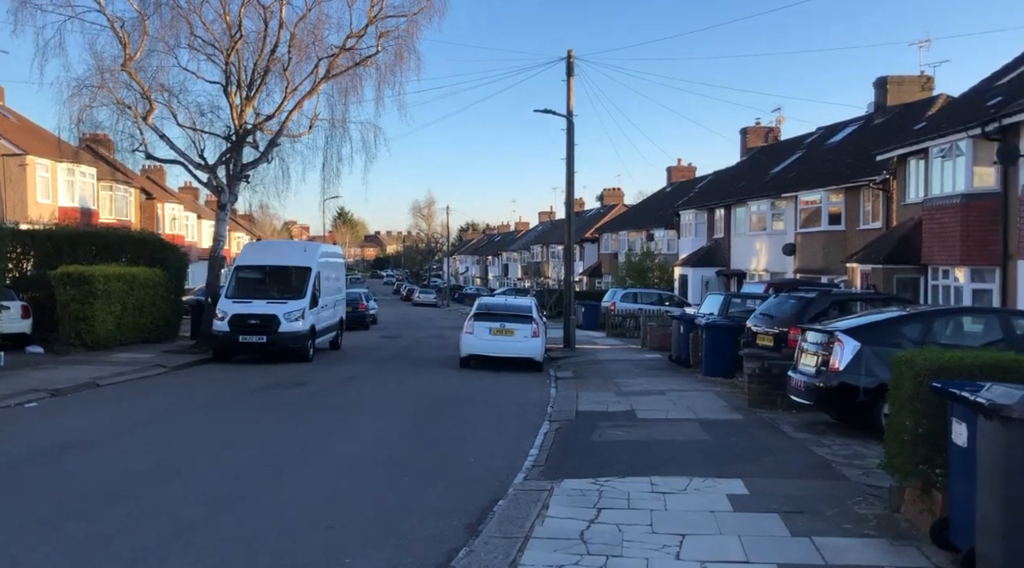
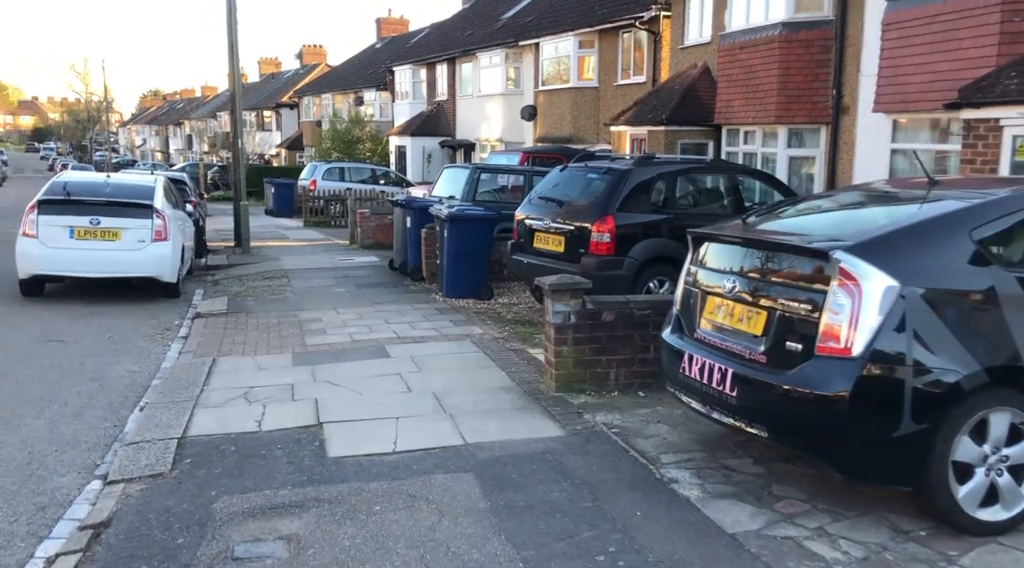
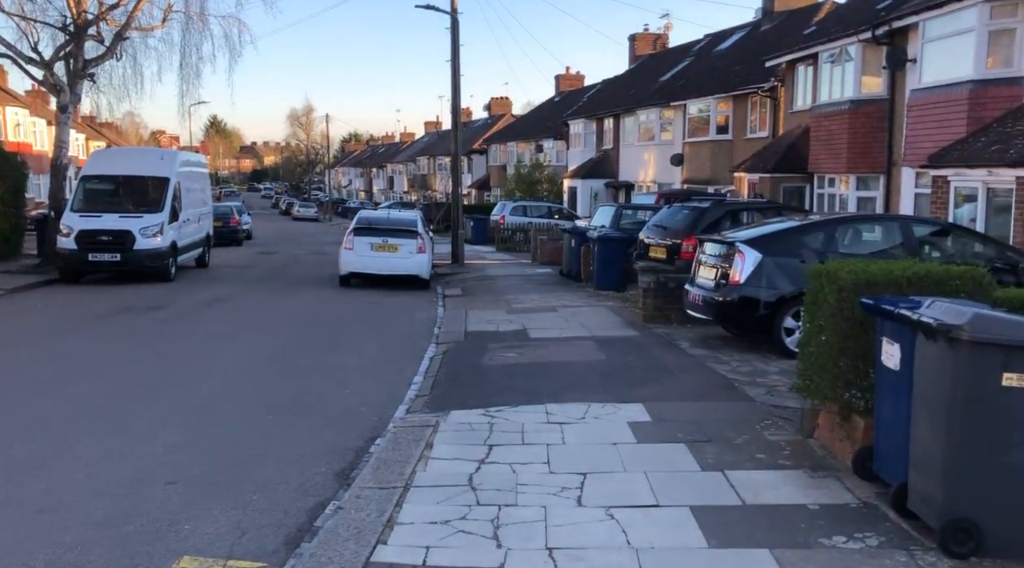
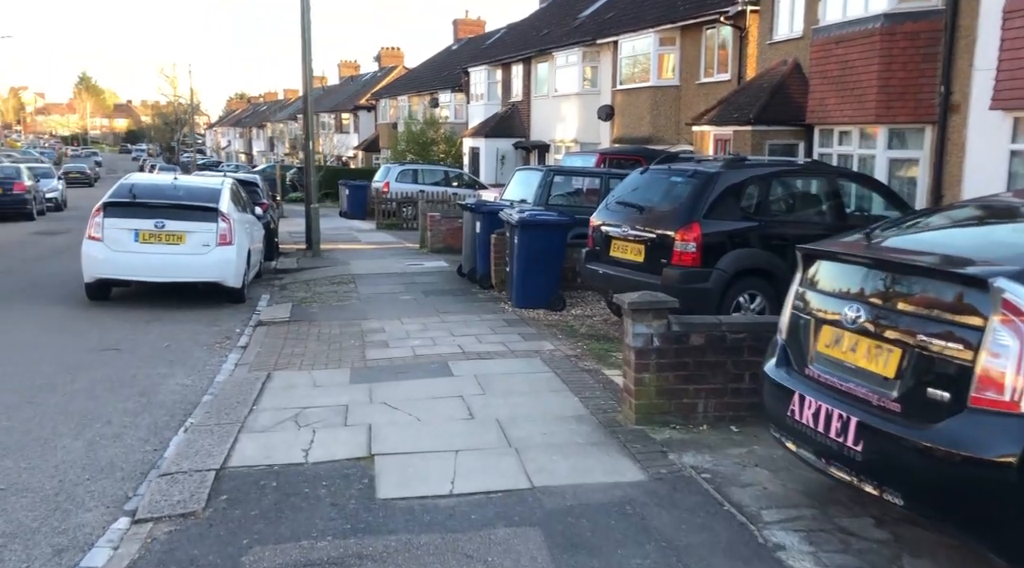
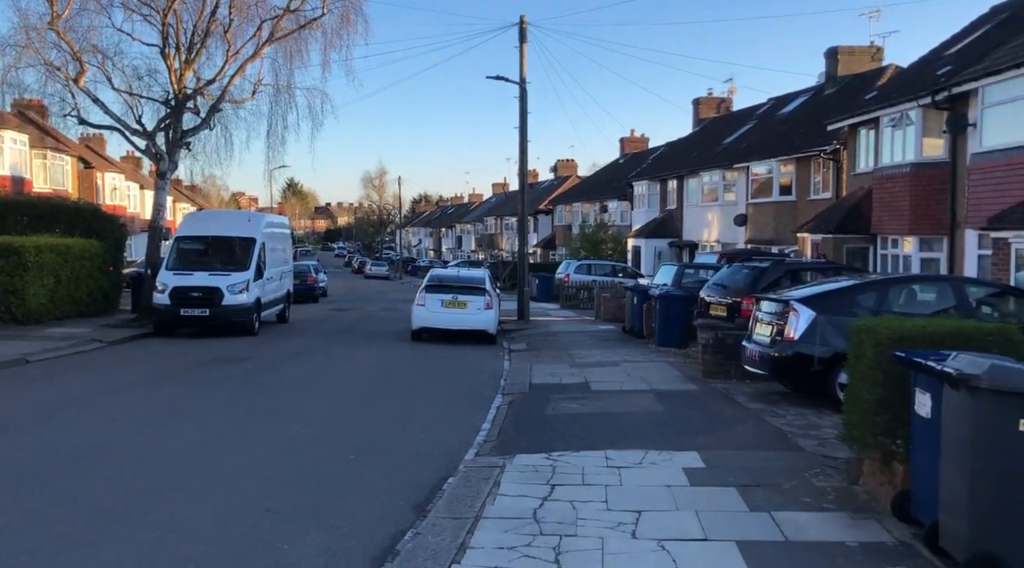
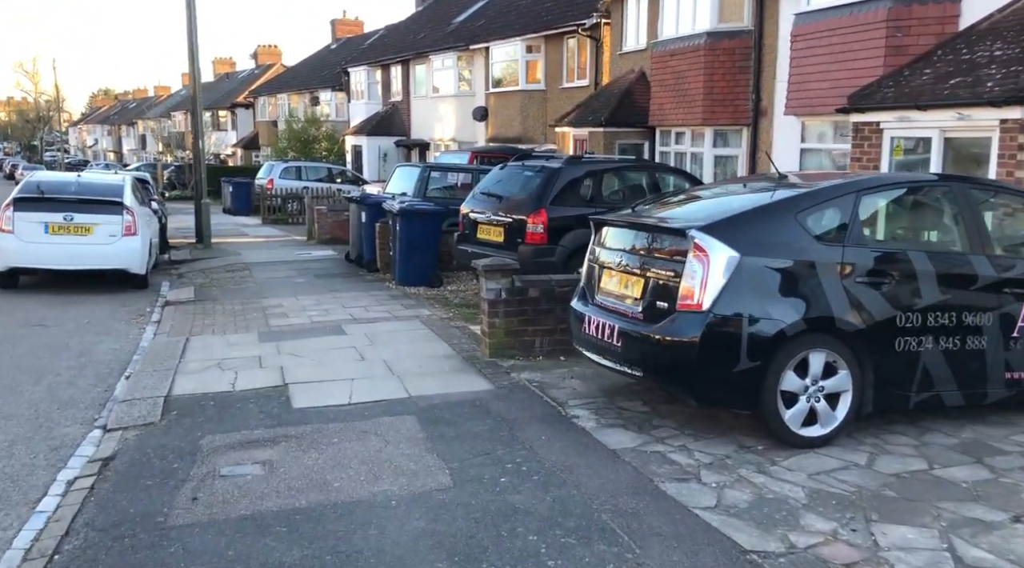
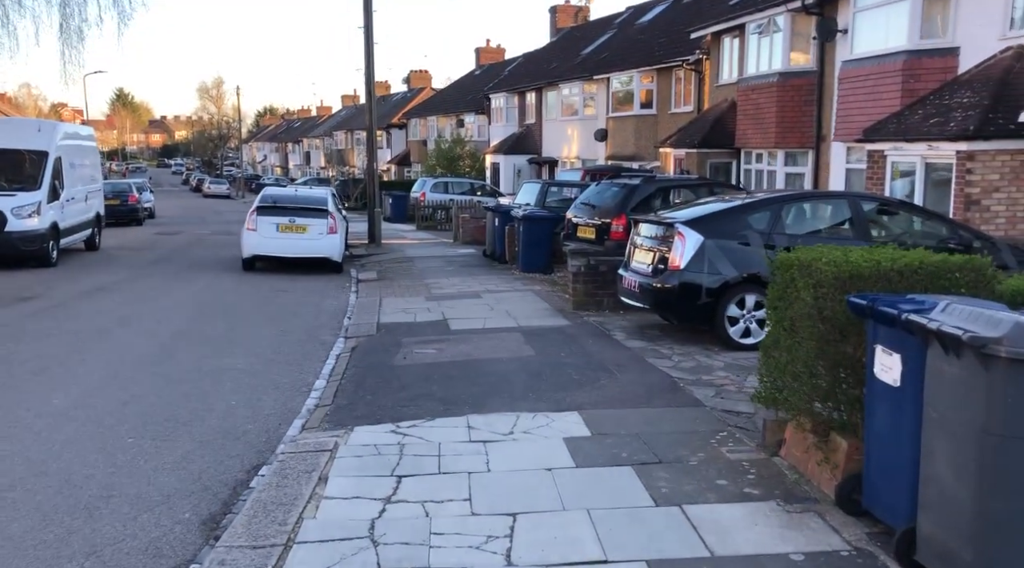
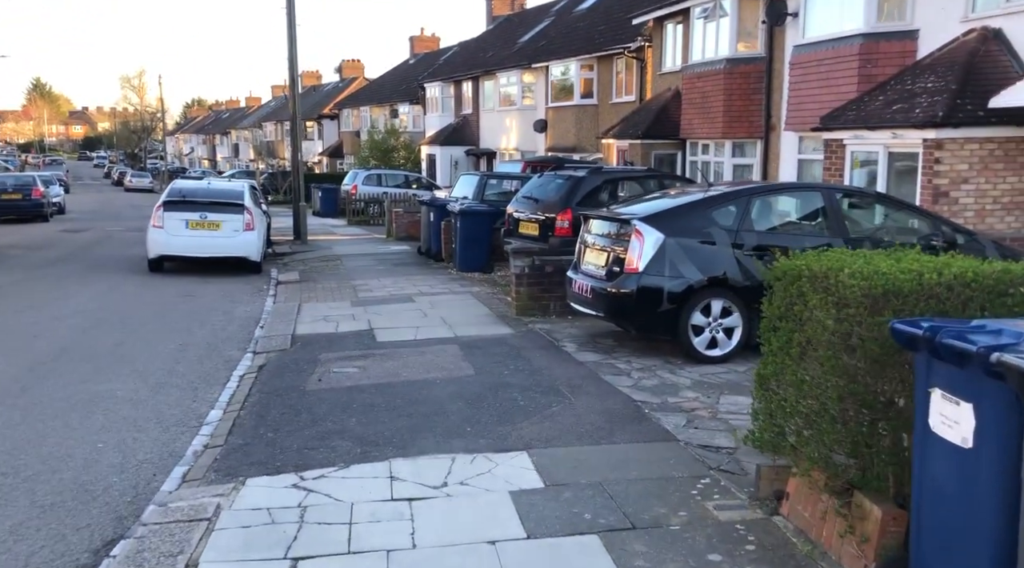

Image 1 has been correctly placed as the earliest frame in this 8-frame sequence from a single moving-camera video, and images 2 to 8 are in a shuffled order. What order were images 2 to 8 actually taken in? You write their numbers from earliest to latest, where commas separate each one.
5, 3, 7, 8, 6, 2, 4
